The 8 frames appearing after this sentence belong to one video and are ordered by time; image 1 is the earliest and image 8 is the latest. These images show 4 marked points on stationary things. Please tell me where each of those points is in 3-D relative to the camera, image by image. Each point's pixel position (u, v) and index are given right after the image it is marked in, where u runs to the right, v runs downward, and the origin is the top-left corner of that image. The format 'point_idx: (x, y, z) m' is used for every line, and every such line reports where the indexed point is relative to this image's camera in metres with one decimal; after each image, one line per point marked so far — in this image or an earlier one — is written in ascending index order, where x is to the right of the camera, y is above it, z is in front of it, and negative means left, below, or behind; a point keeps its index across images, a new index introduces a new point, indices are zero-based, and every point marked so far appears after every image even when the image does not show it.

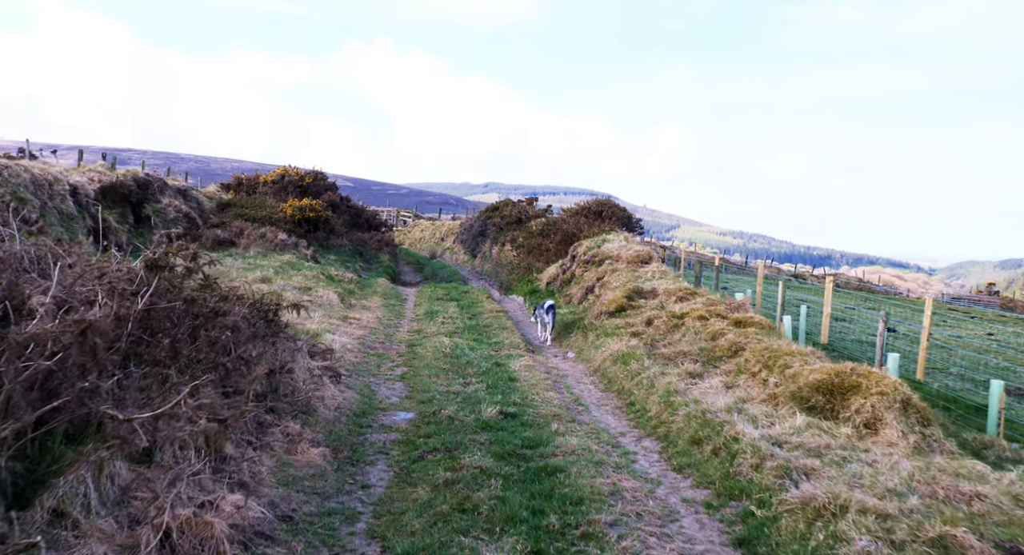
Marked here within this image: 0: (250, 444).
0: (-2.5, -1.6, +7.9) m
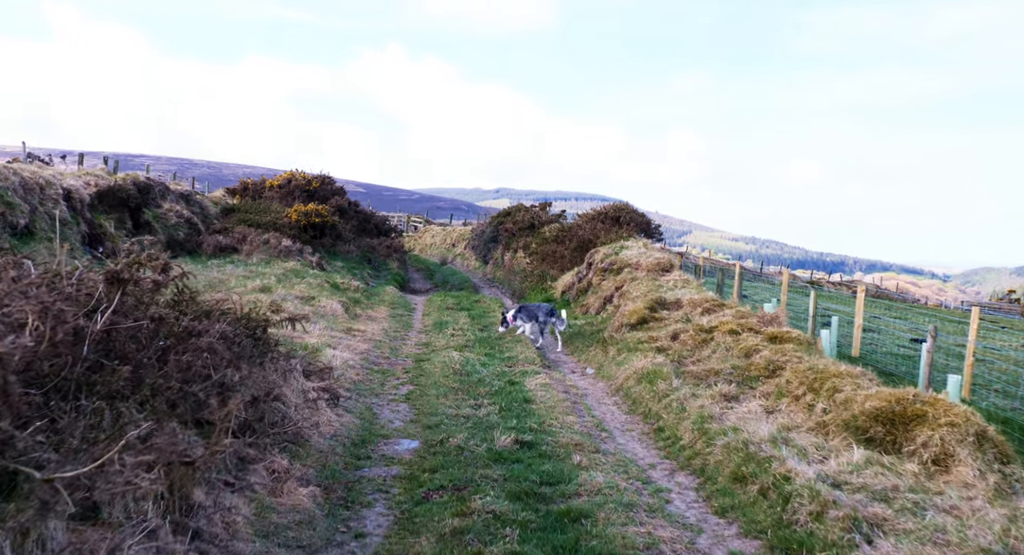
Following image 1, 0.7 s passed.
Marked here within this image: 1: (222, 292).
0: (-2.4, -1.7, +6.8) m
1: (-6.0, -0.3, +16.9) m
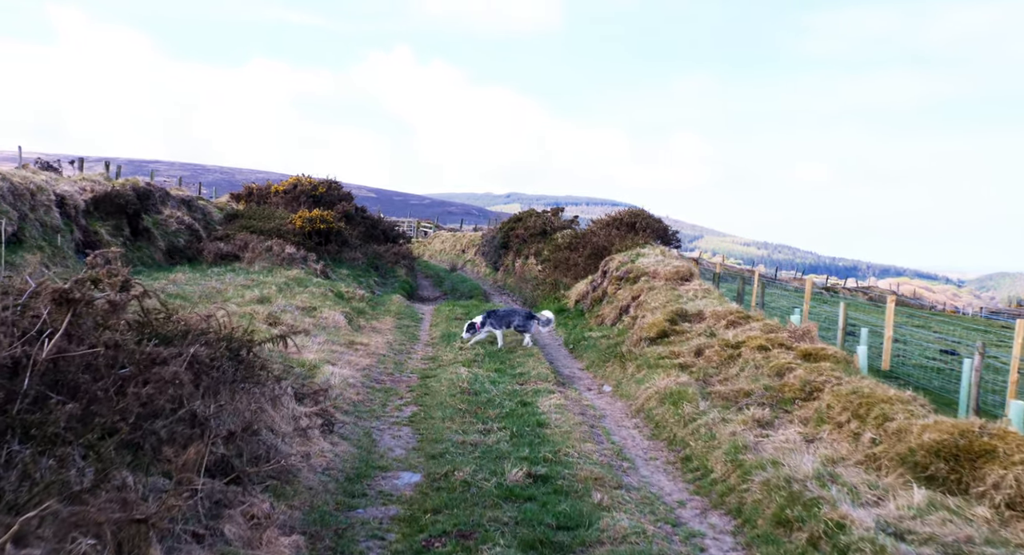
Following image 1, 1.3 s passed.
0: (-2.3, -1.9, +5.9) m
1: (-5.8, -0.5, +16.0) m
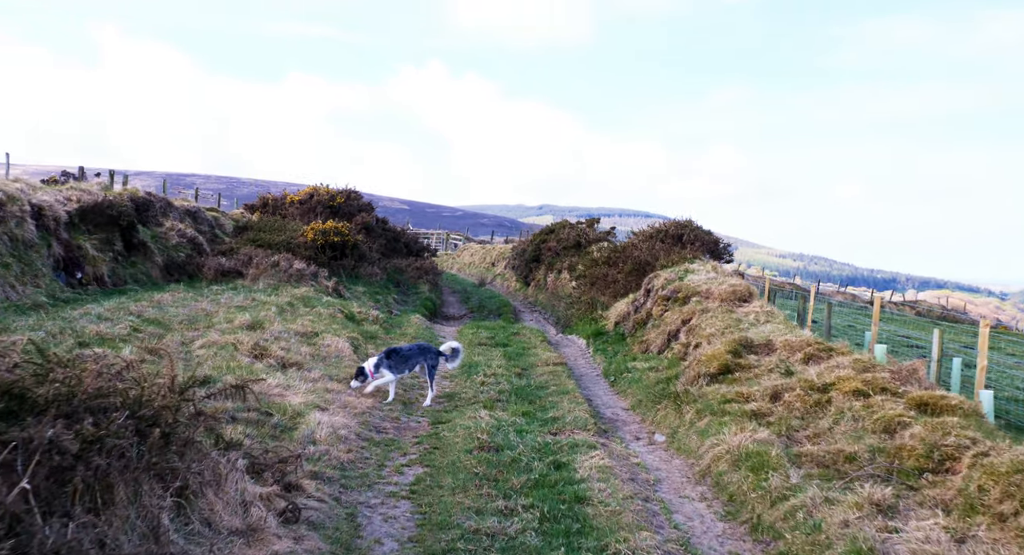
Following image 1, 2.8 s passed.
0: (-2.2, -2.1, +3.5) m
1: (-5.3, -0.9, +13.7) m
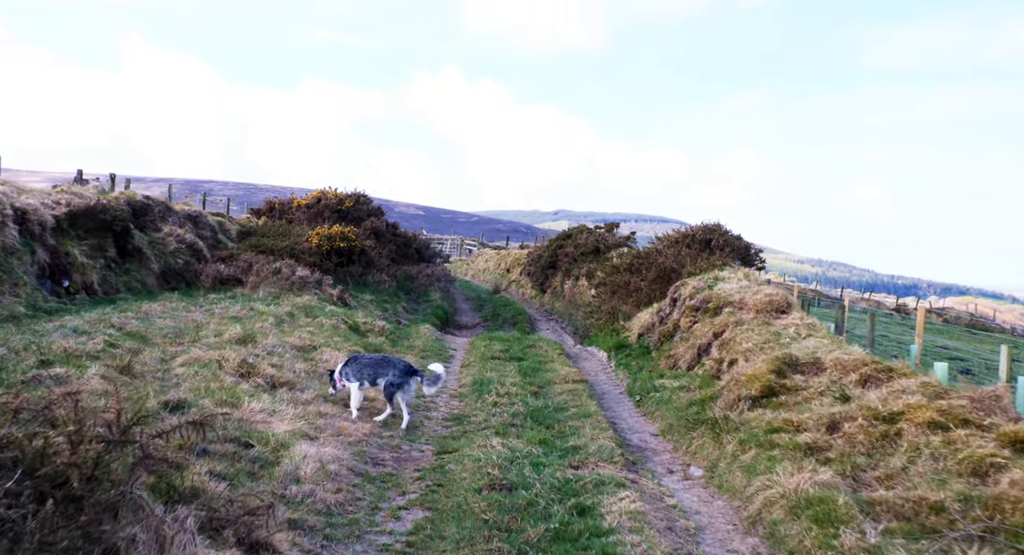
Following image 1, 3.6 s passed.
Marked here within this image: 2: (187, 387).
0: (-2.1, -2.2, +2.1) m
1: (-5.0, -1.1, +12.4) m
2: (-4.1, -1.4, +10.3) m
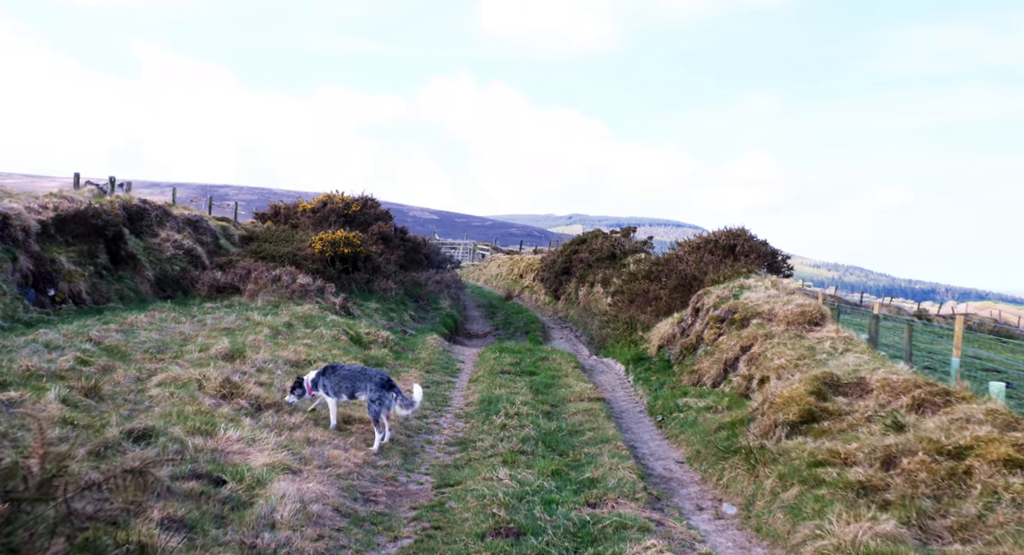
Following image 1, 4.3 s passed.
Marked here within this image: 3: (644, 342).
0: (-2.2, -2.3, +1.0) m
1: (-4.9, -1.2, +11.4) m
2: (-4.0, -1.5, +9.2) m
3: (+2.9, -1.4, +18.4) m
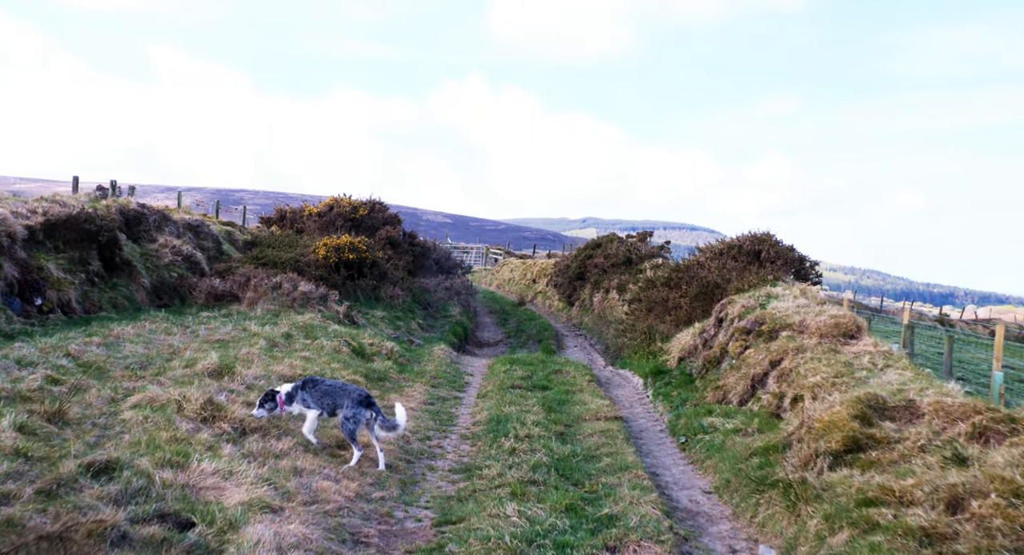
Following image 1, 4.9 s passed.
0: (-2.2, -2.4, 0.0) m
1: (-4.8, -1.3, +10.4) m
2: (-3.9, -1.6, +8.3) m
3: (+3.2, -1.6, +17.3) m
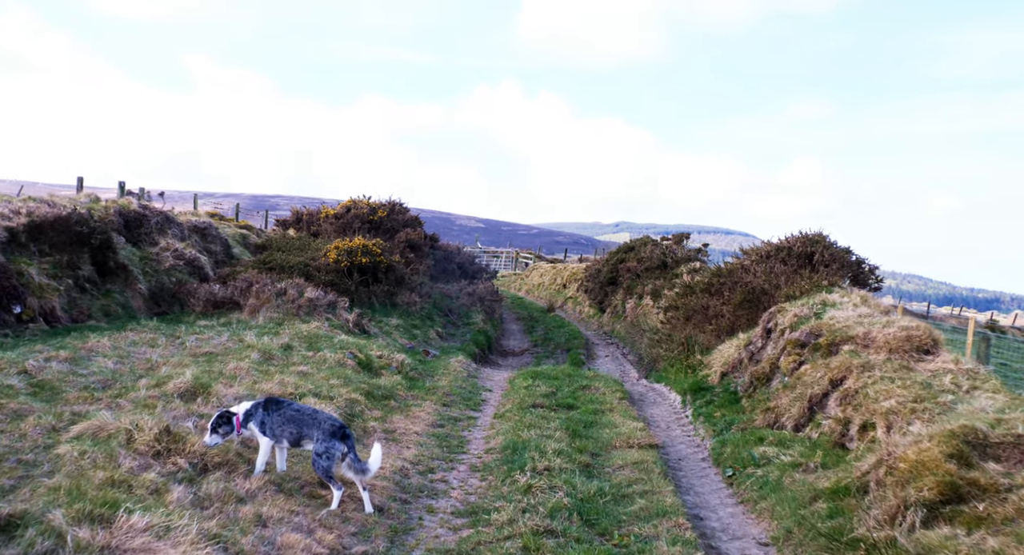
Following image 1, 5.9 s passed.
0: (-2.5, -2.4, -1.5) m
1: (-4.6, -1.4, +9.0) m
2: (-3.8, -1.7, +6.8) m
3: (+3.6, -1.7, +15.5) m
